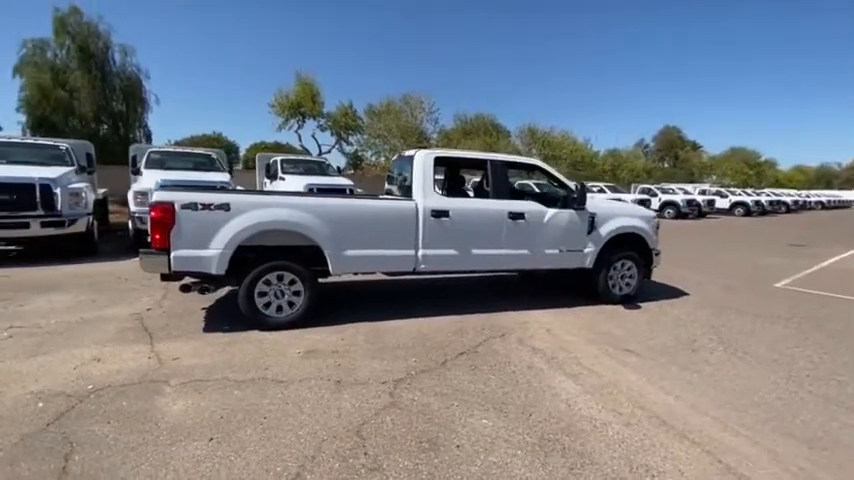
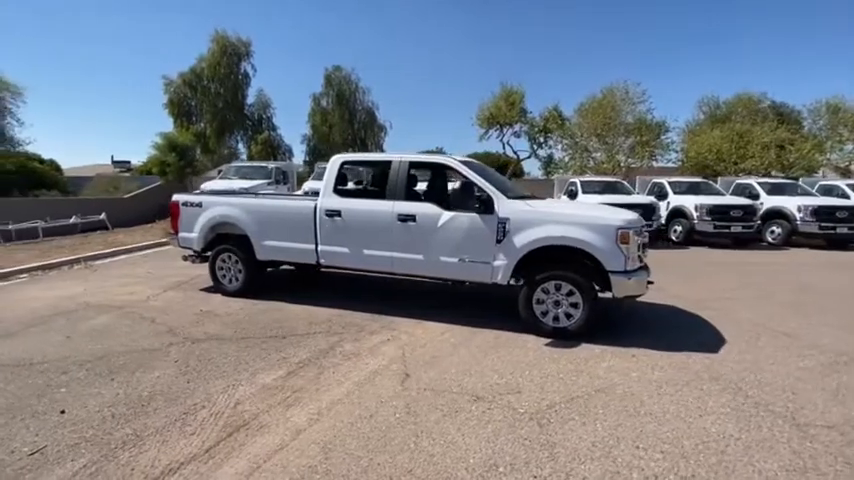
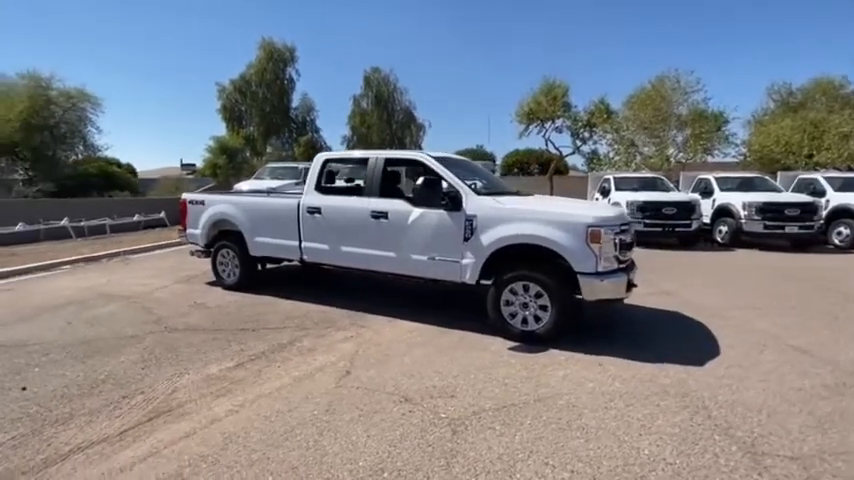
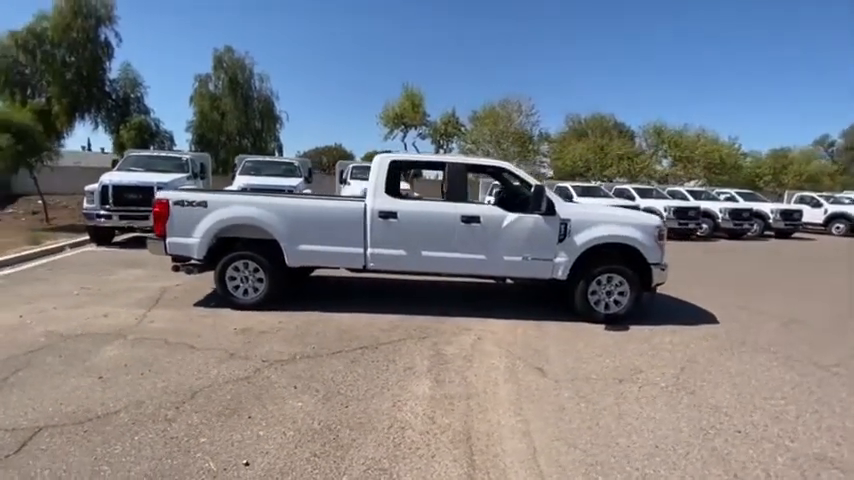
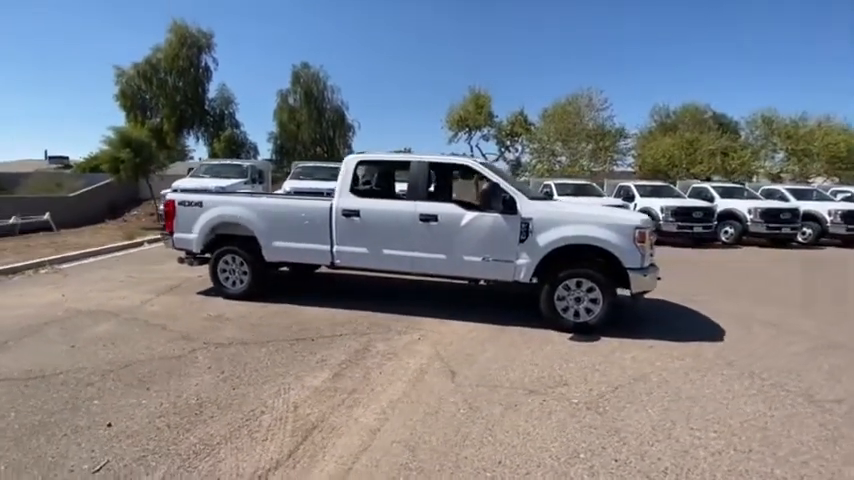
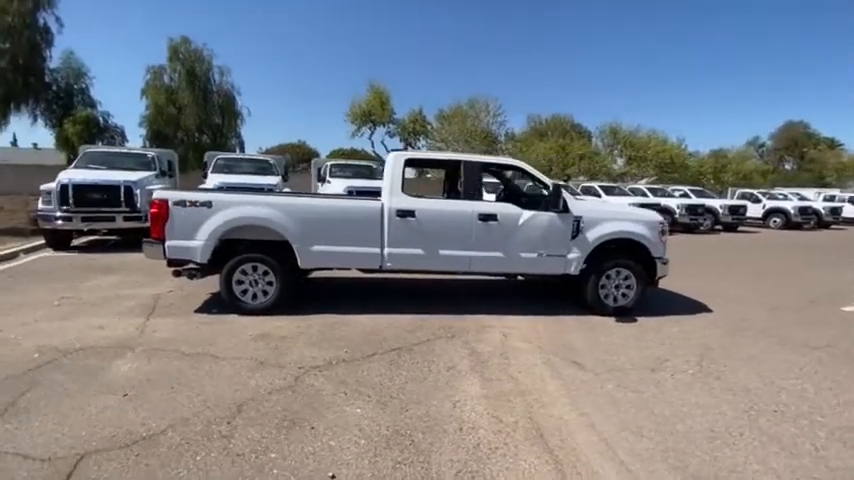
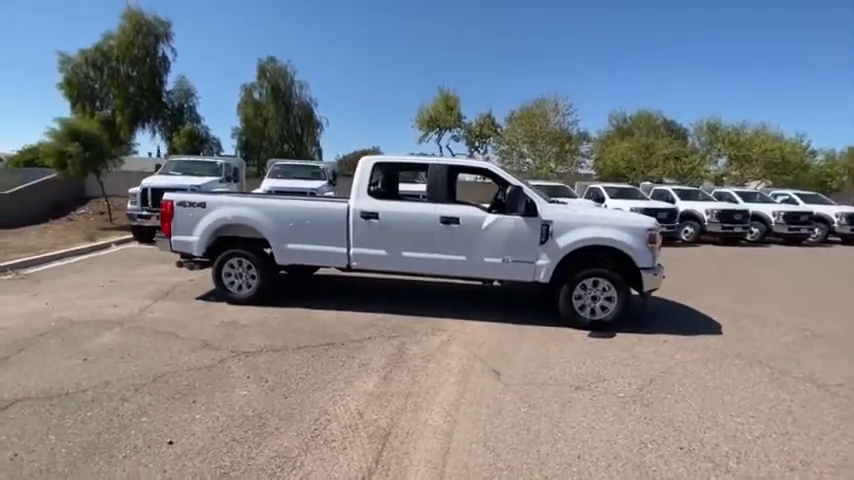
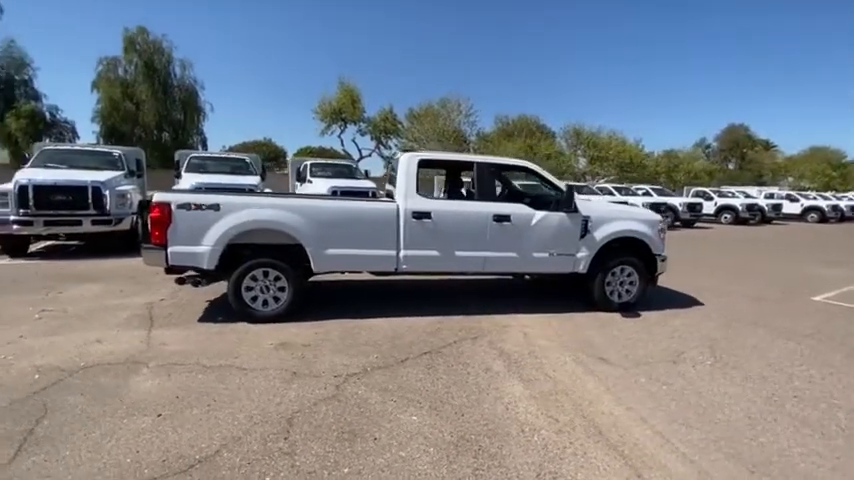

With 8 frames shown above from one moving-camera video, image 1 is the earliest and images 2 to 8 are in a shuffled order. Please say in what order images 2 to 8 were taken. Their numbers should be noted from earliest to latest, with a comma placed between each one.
8, 6, 4, 7, 5, 2, 3
